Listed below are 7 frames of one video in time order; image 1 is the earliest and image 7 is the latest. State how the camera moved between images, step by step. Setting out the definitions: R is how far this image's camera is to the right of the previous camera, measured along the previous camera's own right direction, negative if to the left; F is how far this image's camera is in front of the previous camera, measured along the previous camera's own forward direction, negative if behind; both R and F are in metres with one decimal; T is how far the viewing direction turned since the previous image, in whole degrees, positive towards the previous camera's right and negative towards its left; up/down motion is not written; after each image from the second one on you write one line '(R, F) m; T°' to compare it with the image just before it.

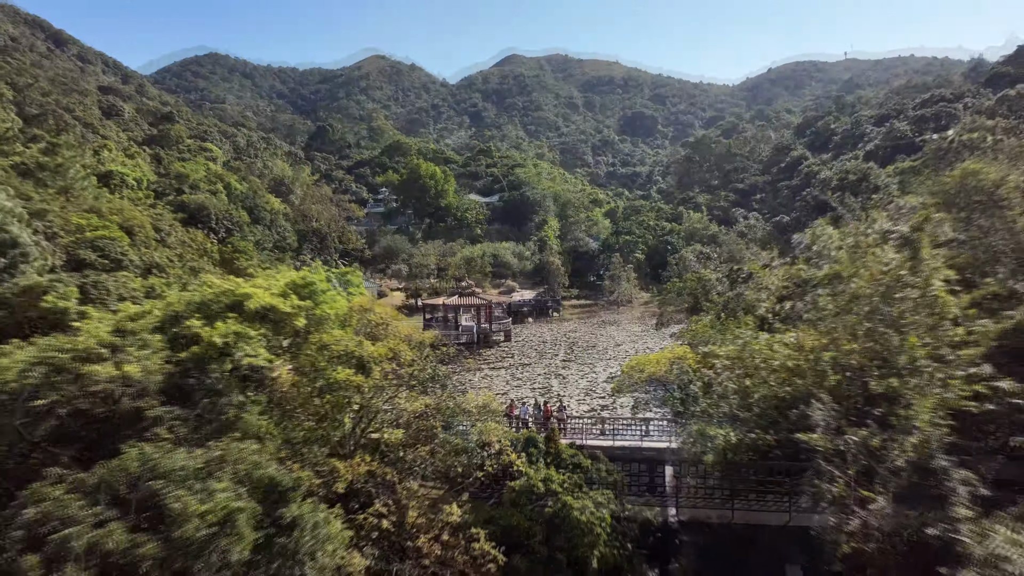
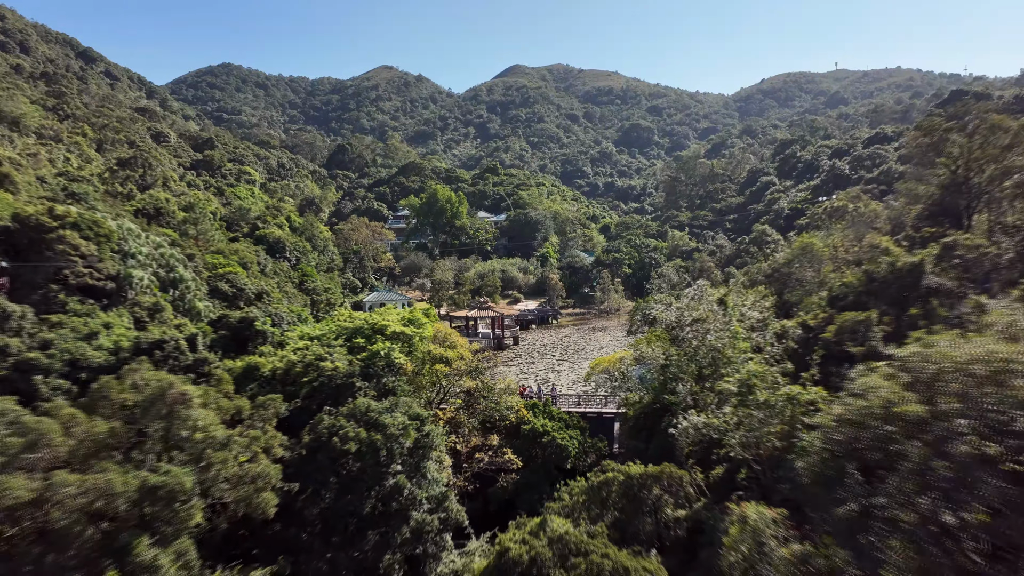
(-0.1, -3.6) m; 0°
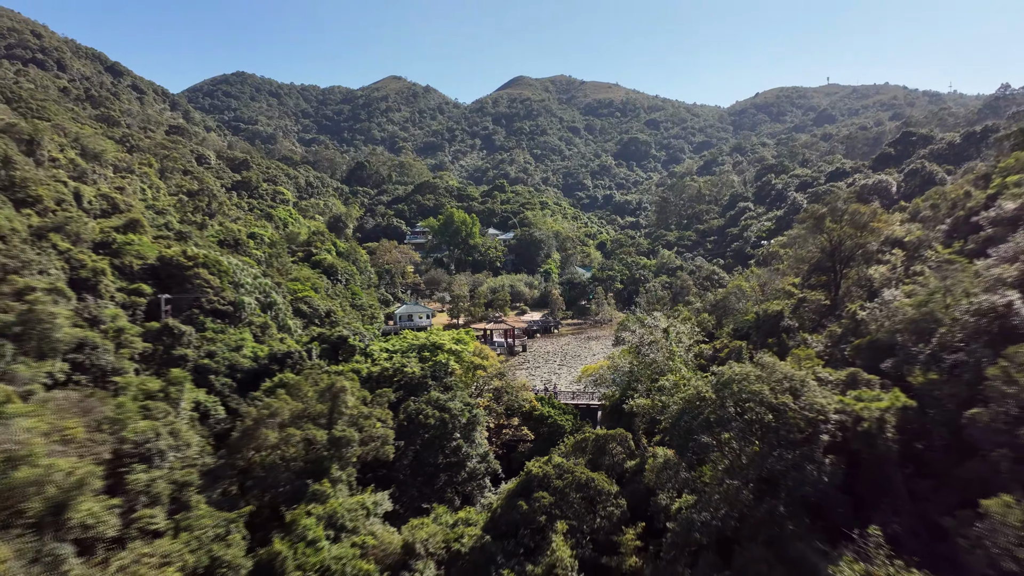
(-0.3, -3.8) m; 0°
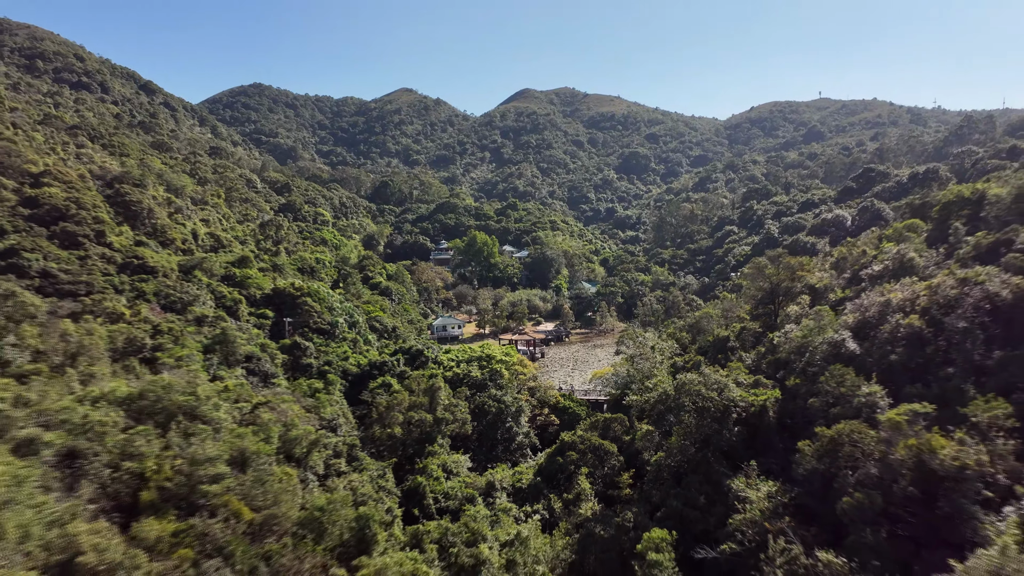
(-0.7, -4.7) m; 0°
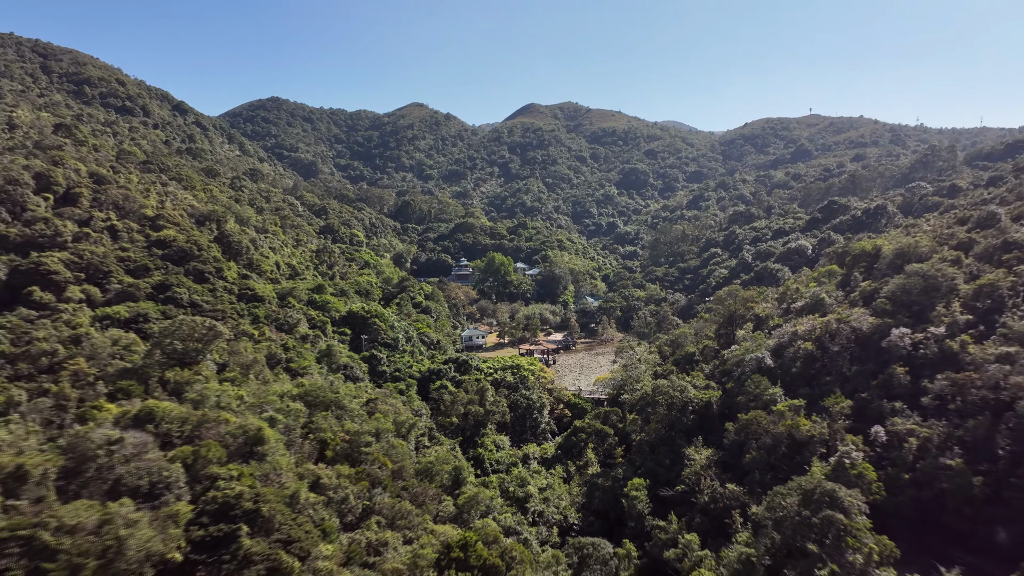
(-0.7, -5.5) m; 0°
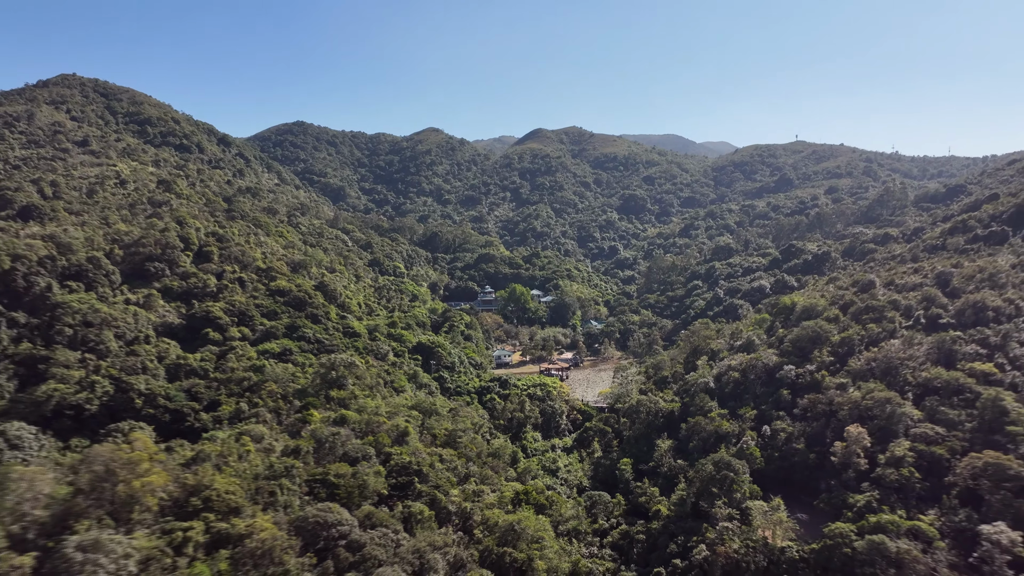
(-1.2, -8.8) m; 0°
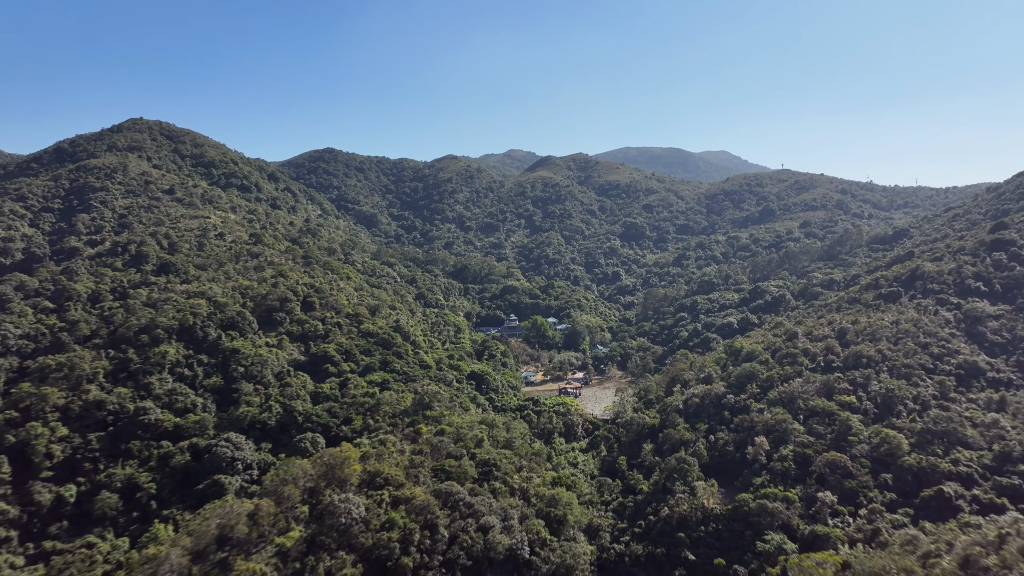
(-1.6, -11.9) m; 0°
